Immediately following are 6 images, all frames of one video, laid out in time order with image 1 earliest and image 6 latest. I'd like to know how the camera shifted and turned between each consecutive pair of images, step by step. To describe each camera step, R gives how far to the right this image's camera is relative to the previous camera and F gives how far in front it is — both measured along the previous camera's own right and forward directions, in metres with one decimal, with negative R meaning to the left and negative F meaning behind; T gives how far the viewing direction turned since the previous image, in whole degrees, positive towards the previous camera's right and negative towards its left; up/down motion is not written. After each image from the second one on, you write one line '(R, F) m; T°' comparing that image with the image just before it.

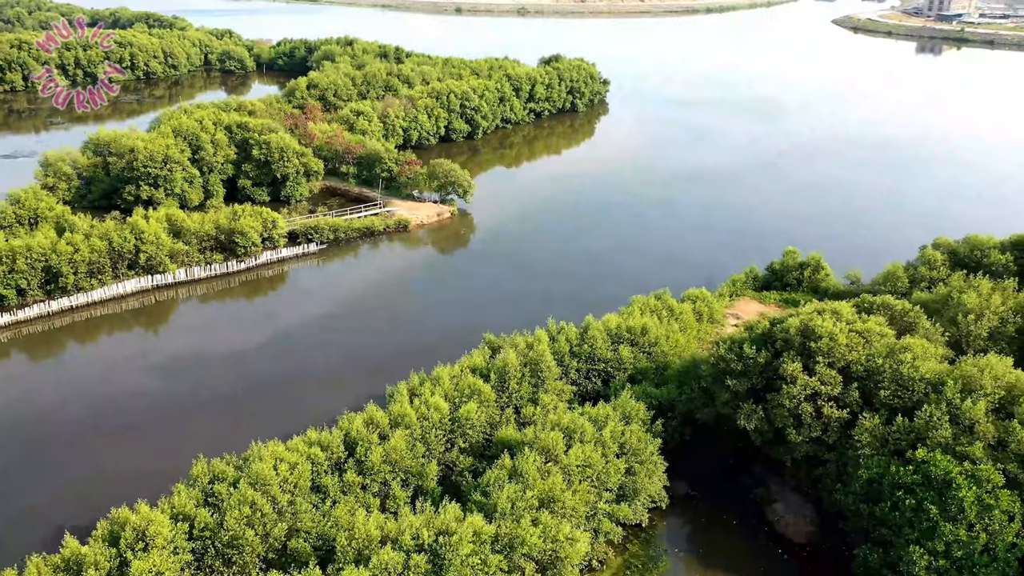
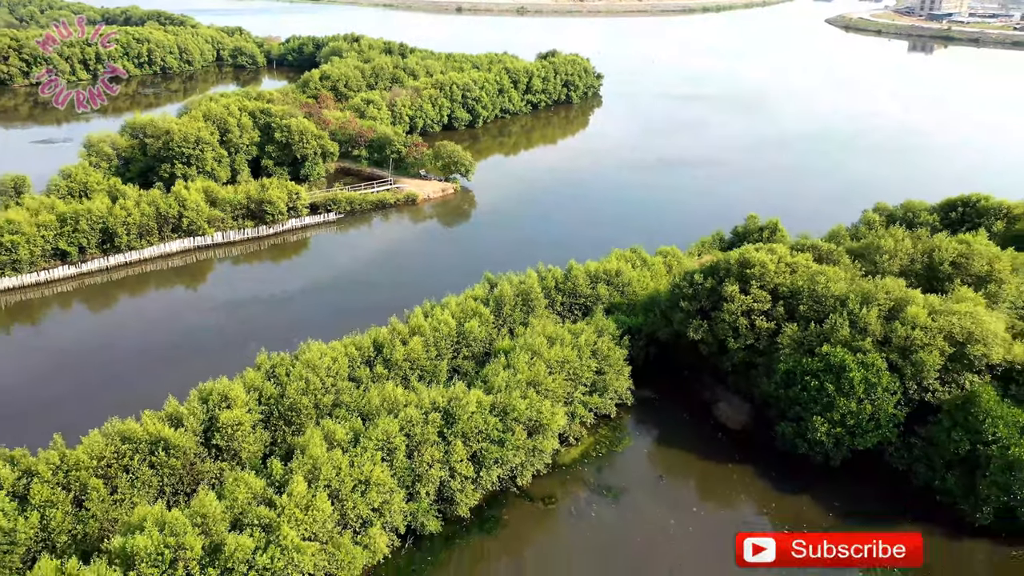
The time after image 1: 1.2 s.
(+0.2, -6.4) m; 0°
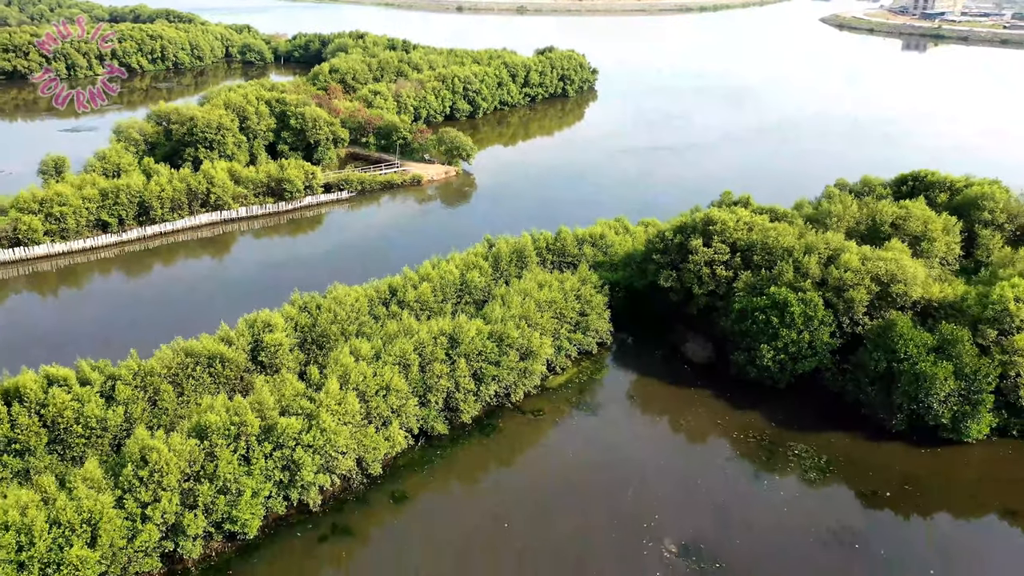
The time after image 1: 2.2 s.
(+0.2, -5.3) m; 0°
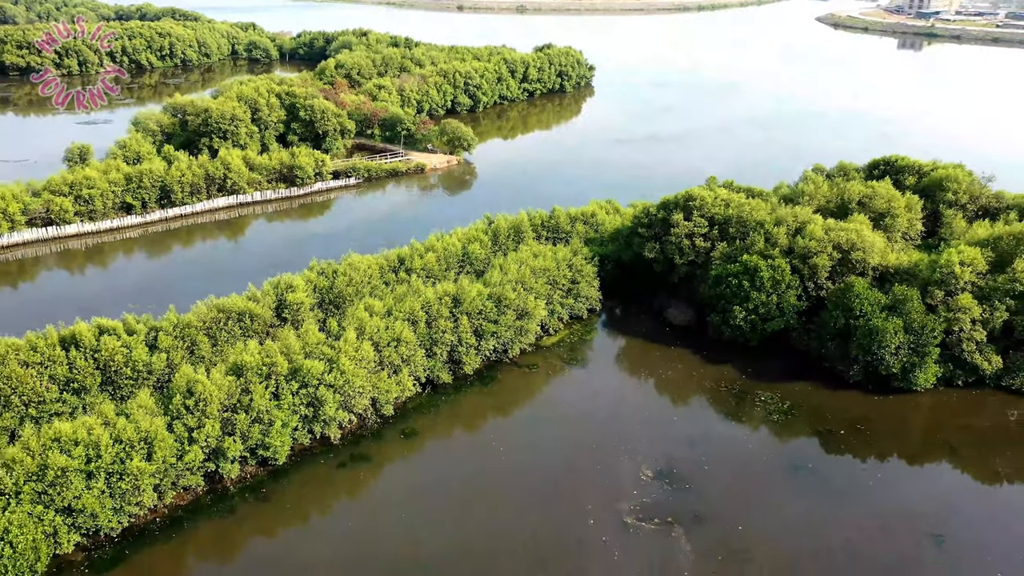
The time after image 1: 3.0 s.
(+0.1, -3.7) m; 0°
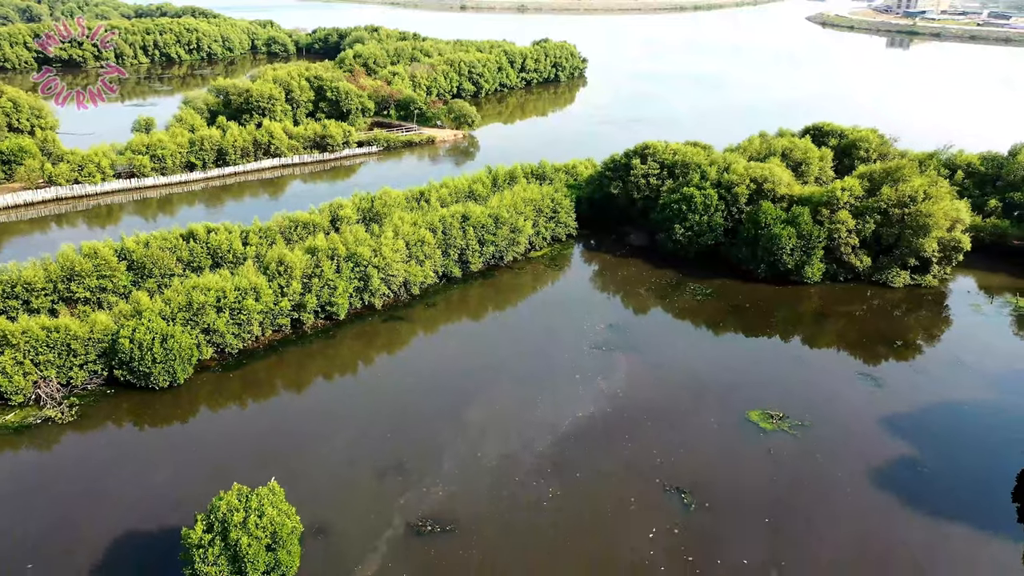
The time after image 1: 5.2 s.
(+0.4, -11.9) m; 0°
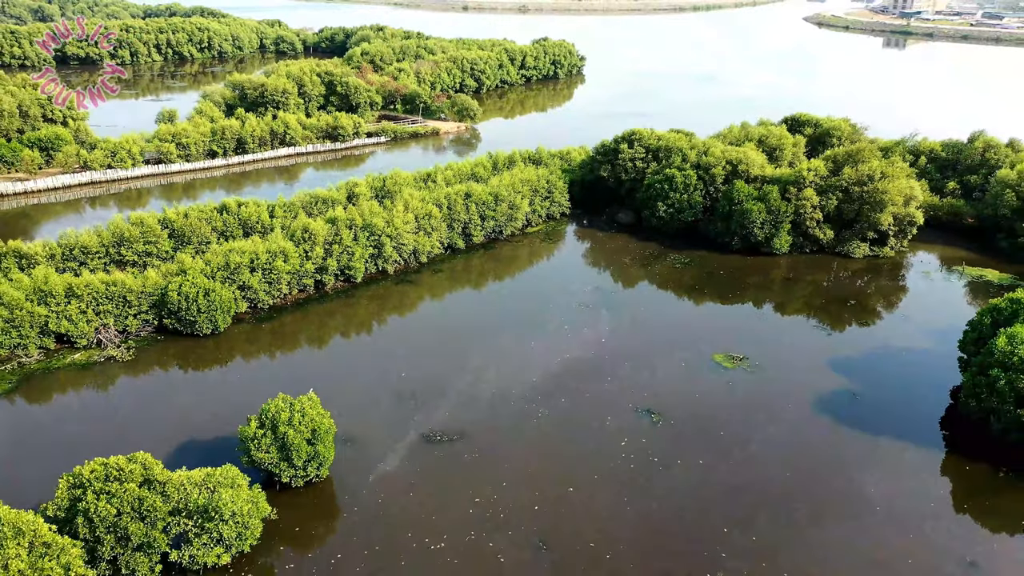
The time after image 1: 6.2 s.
(+0.2, -5.1) m; 0°
